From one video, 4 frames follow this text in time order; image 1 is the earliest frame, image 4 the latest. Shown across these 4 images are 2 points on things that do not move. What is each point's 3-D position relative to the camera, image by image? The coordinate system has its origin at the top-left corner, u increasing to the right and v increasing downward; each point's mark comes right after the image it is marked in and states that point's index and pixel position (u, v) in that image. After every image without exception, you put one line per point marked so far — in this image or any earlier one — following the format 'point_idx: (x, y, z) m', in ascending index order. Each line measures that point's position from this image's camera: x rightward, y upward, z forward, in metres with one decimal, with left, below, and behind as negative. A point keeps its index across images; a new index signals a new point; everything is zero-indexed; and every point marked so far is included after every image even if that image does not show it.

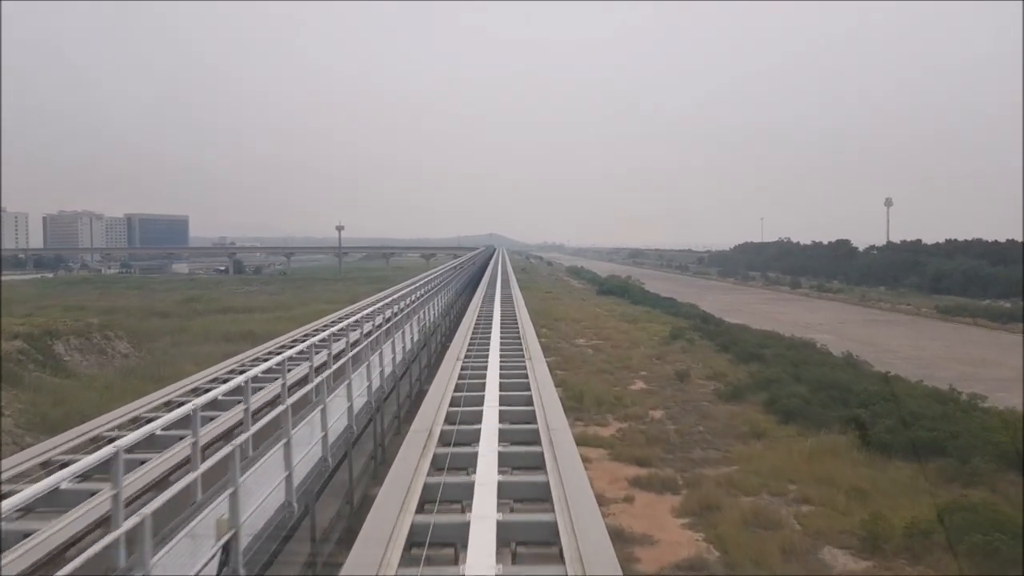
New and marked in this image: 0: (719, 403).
0: (+2.4, -1.4, +7.8) m
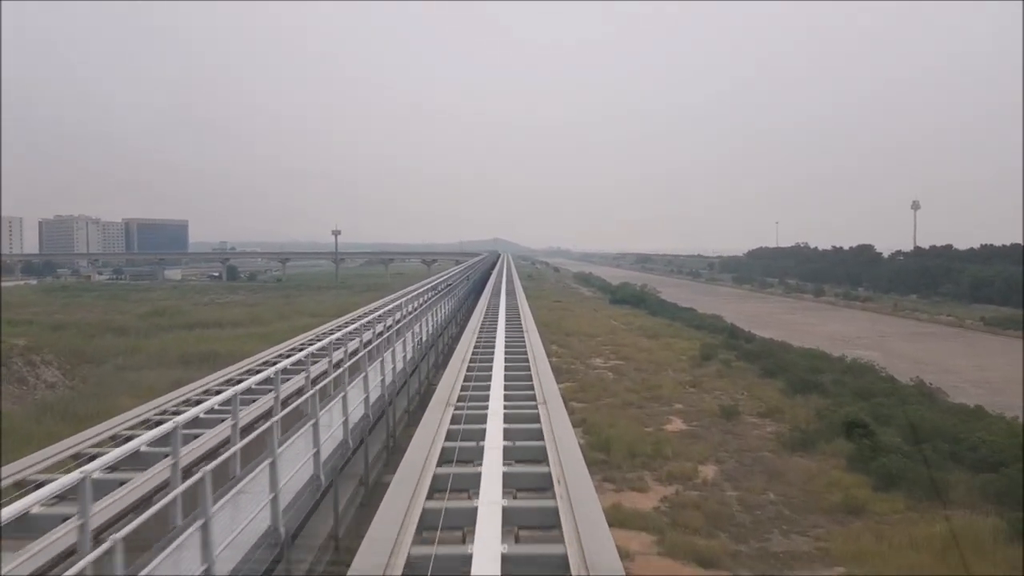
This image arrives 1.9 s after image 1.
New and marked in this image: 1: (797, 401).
0: (+2.4, -1.5, +6.0) m
1: (+3.3, -1.3, +7.9) m
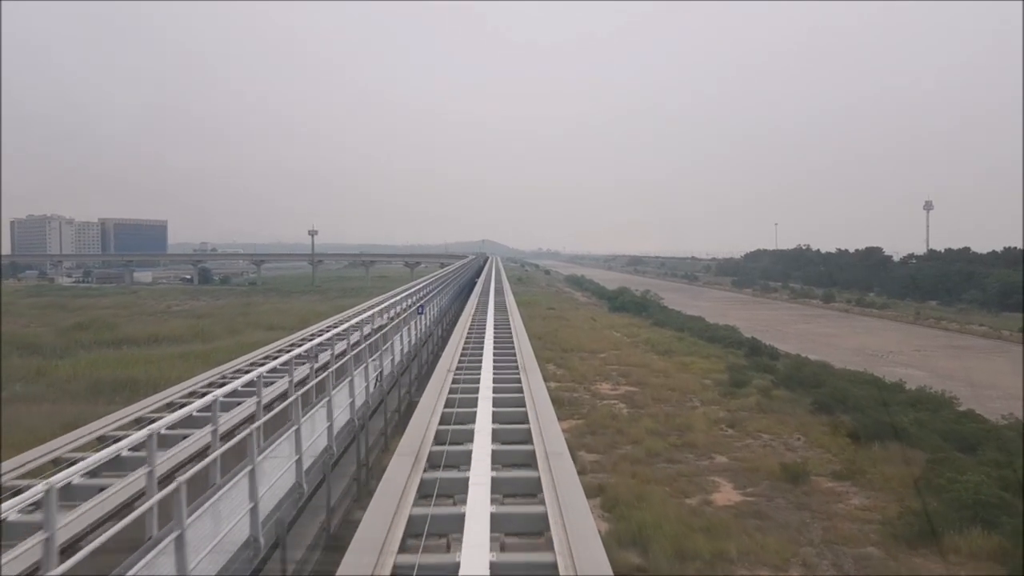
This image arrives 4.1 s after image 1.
0: (+2.4, -1.7, +4.1) m
1: (+3.2, -1.5, +6.0) m
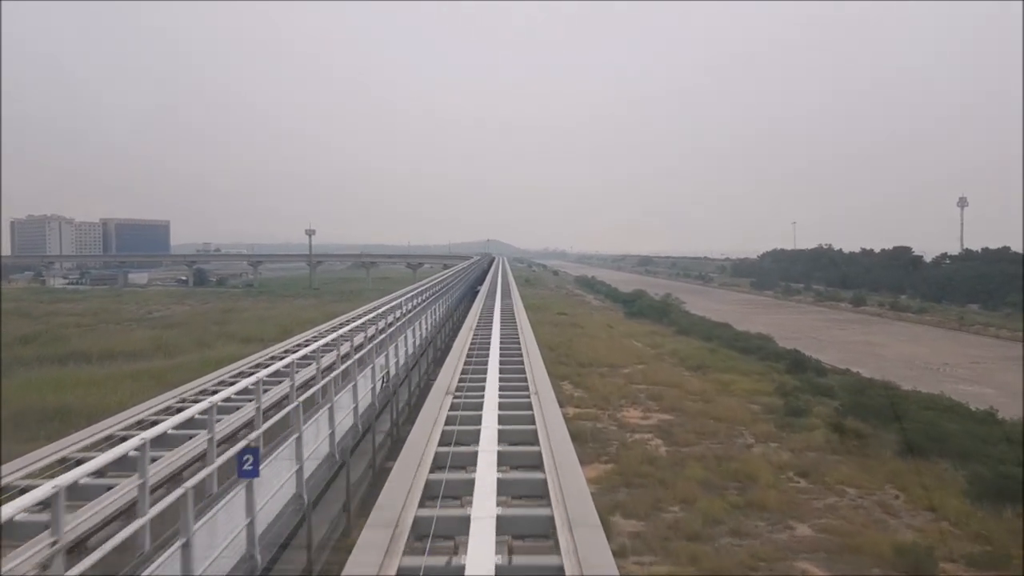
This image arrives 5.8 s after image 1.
0: (+2.5, -1.8, +2.6) m
1: (+3.3, -1.6, +4.5) m
